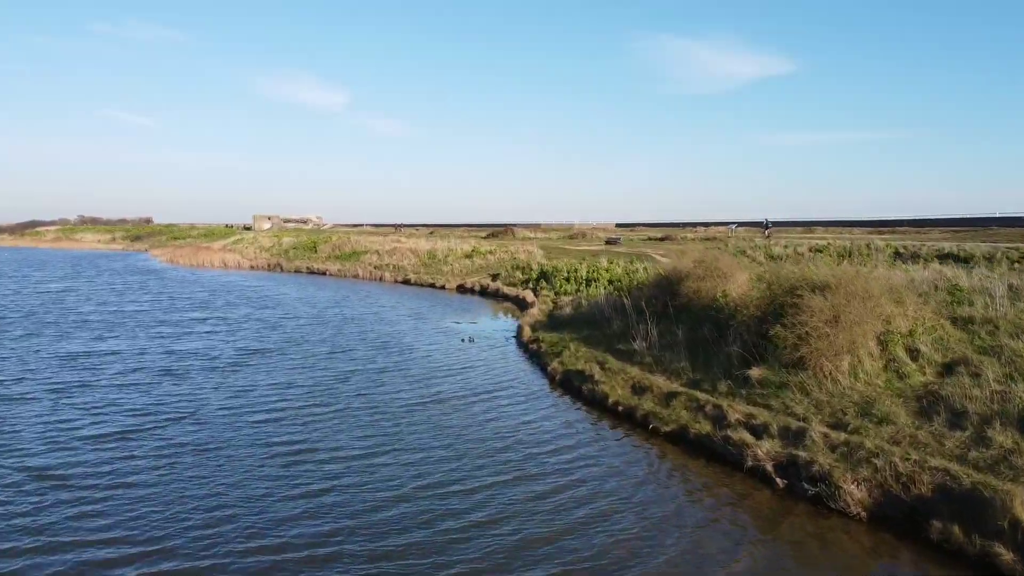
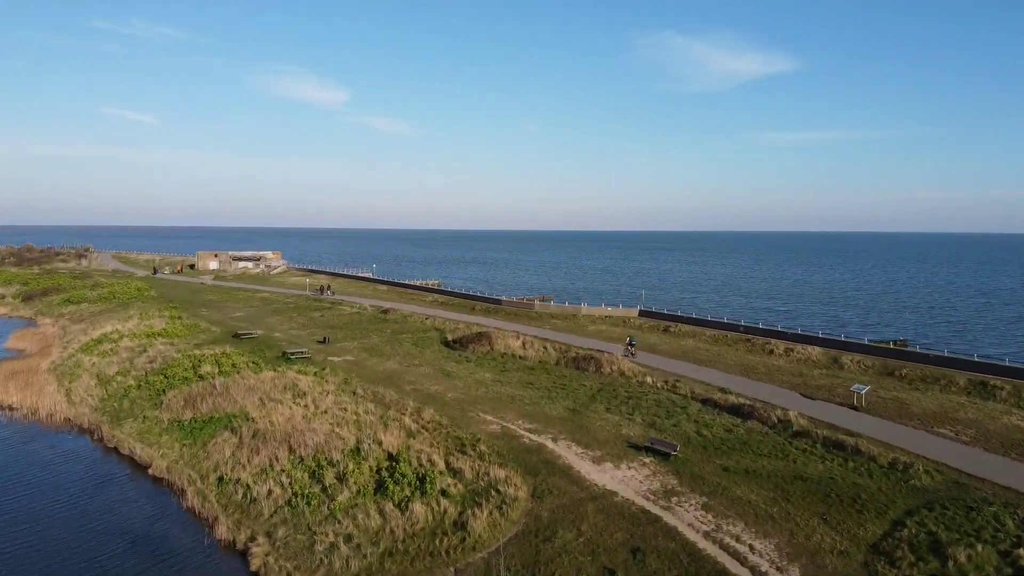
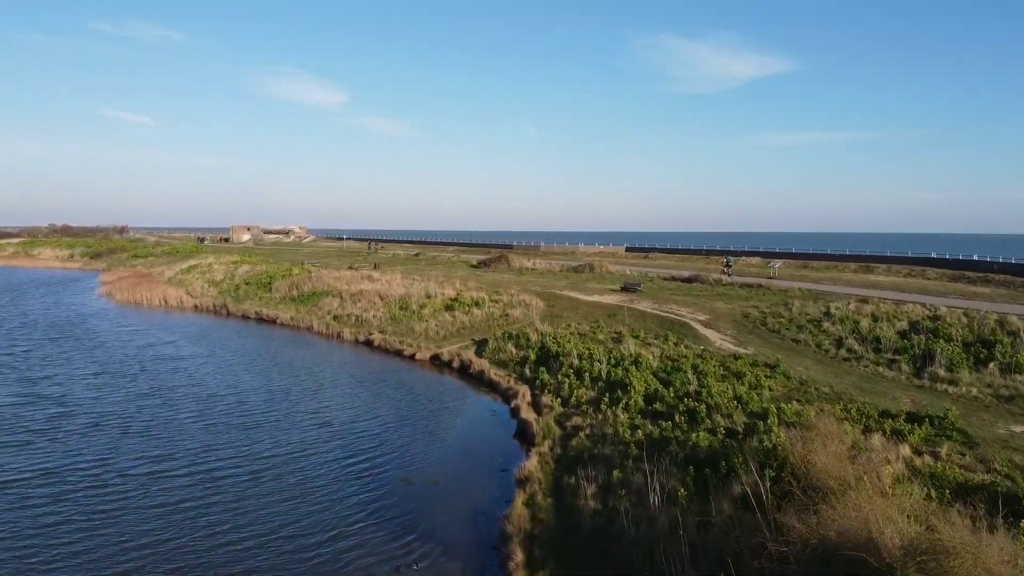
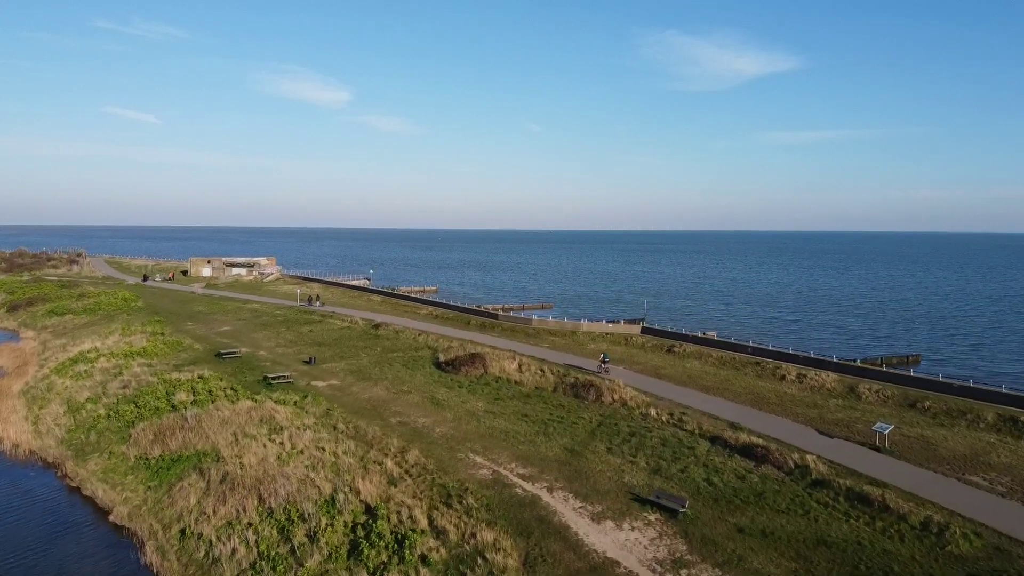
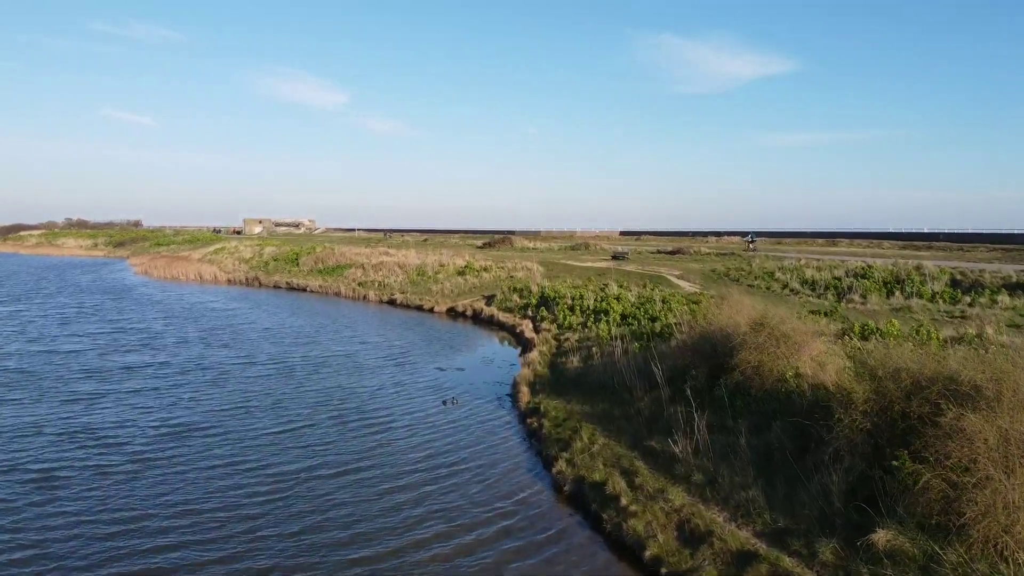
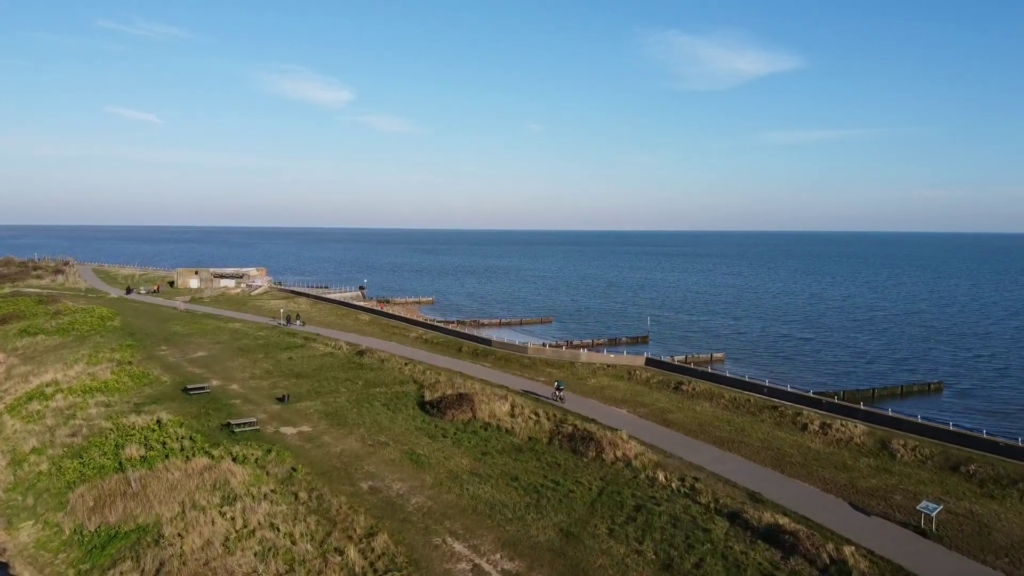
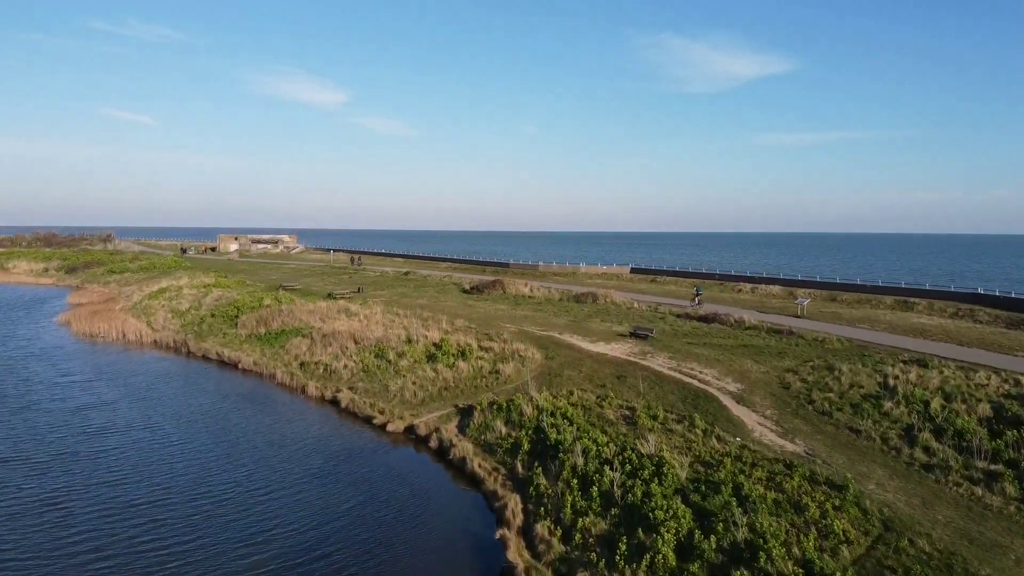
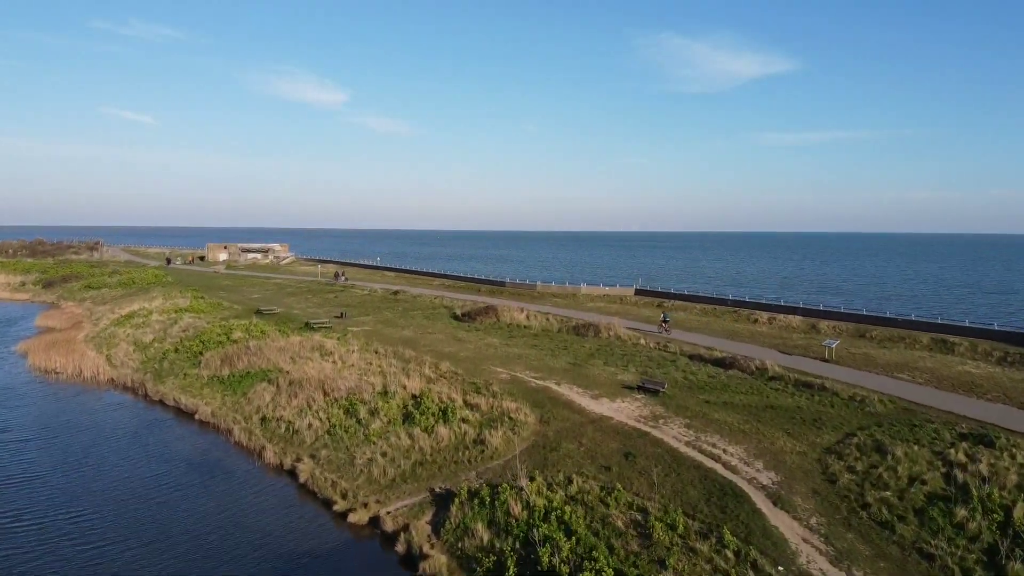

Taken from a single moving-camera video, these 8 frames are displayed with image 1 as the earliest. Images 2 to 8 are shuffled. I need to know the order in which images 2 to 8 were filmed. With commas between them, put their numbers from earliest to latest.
5, 3, 7, 8, 2, 4, 6
